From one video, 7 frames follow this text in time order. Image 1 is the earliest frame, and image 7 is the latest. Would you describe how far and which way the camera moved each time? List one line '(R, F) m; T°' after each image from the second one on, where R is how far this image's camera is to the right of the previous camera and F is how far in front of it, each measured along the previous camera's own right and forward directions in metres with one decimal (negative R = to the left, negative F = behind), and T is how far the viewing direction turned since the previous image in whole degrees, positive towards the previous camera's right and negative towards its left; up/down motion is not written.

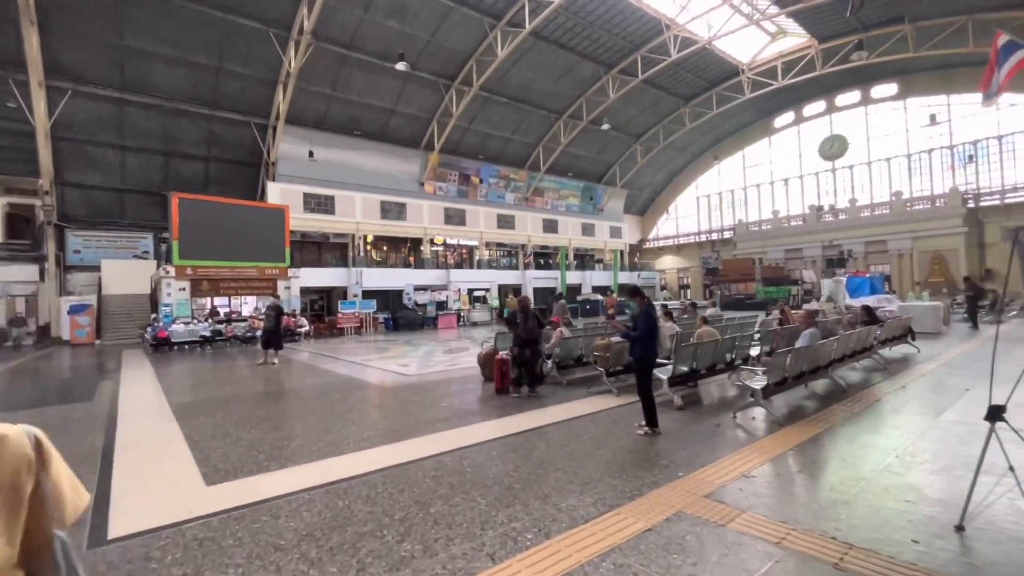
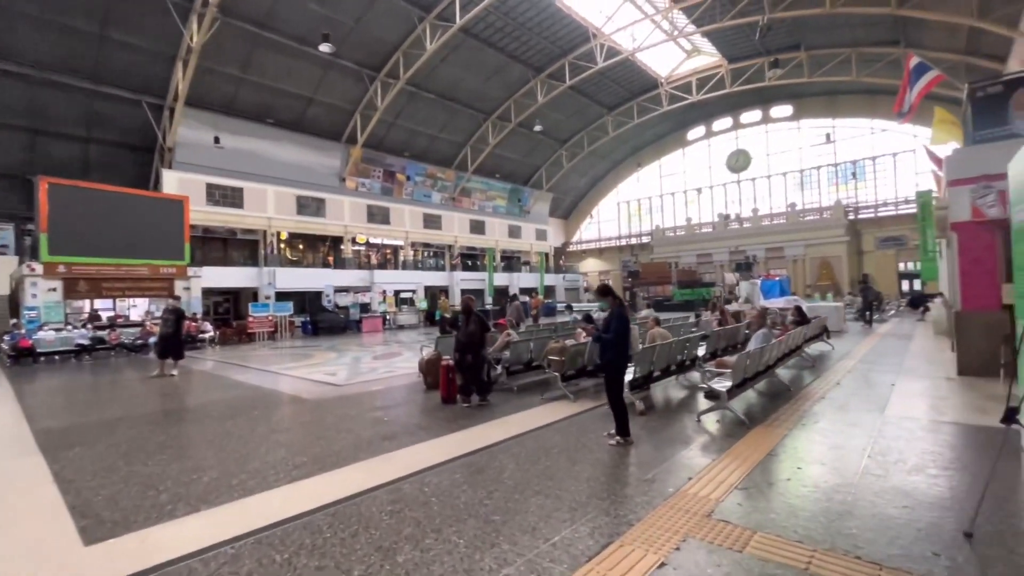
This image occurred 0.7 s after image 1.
(-0.3, +0.5) m; +9°
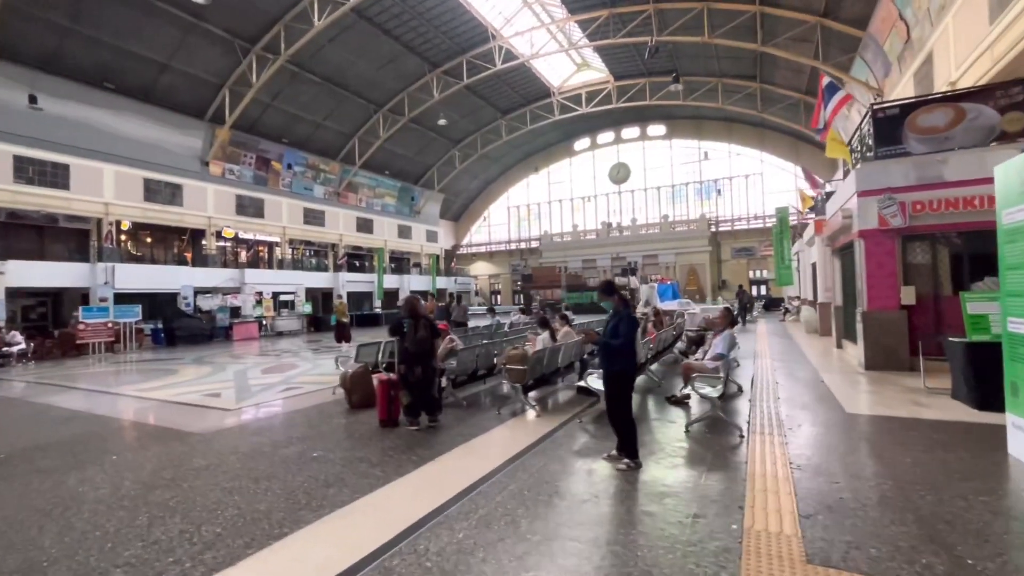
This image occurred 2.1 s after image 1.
(-0.7, +0.9) m; +14°
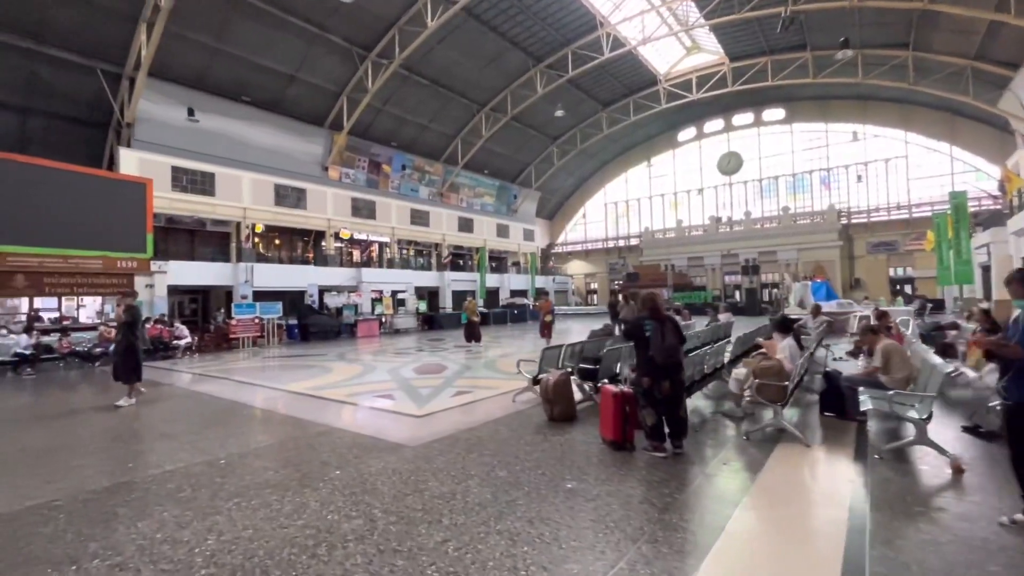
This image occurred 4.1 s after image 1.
(-1.4, +0.7) m; -10°
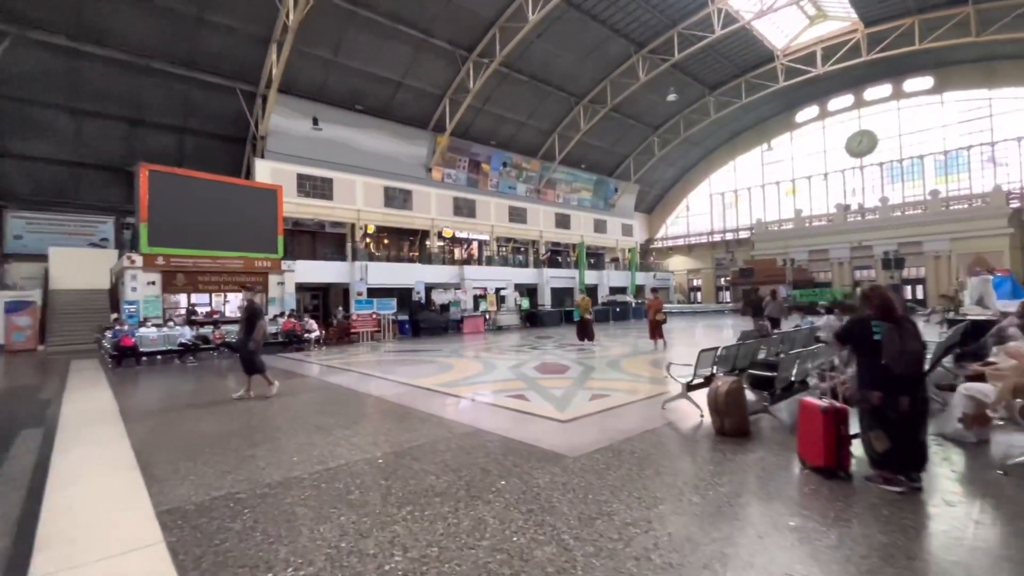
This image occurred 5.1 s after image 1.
(-0.6, +0.4) m; -11°
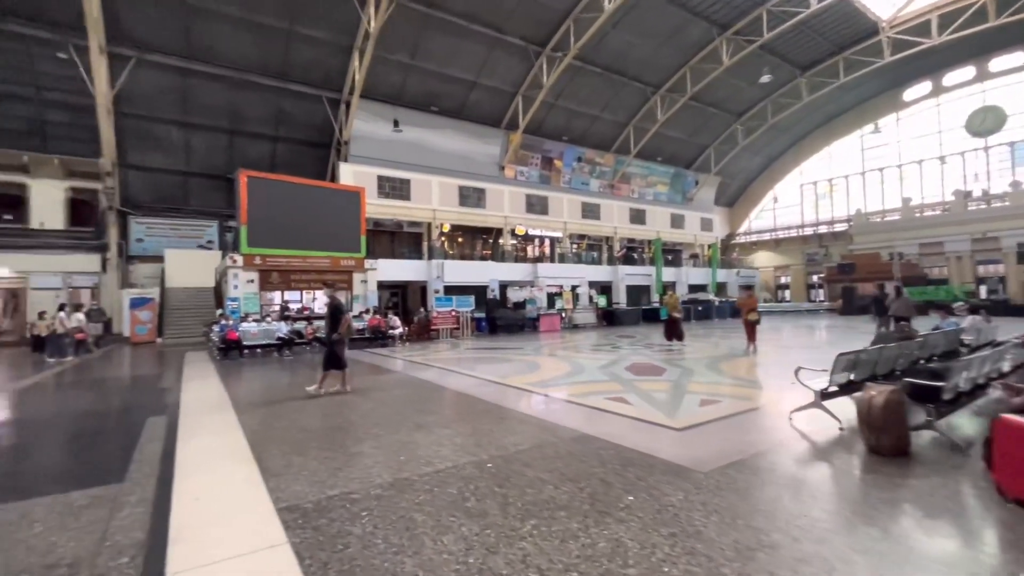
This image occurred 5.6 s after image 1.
(-0.4, +0.3) m; -8°
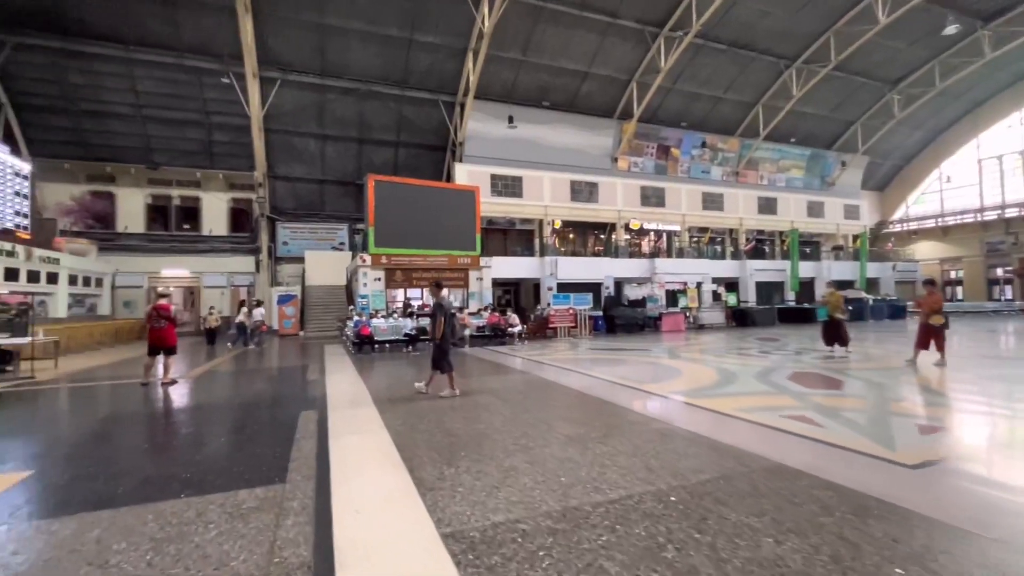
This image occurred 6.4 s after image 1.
(-0.5, +0.5) m; -12°
